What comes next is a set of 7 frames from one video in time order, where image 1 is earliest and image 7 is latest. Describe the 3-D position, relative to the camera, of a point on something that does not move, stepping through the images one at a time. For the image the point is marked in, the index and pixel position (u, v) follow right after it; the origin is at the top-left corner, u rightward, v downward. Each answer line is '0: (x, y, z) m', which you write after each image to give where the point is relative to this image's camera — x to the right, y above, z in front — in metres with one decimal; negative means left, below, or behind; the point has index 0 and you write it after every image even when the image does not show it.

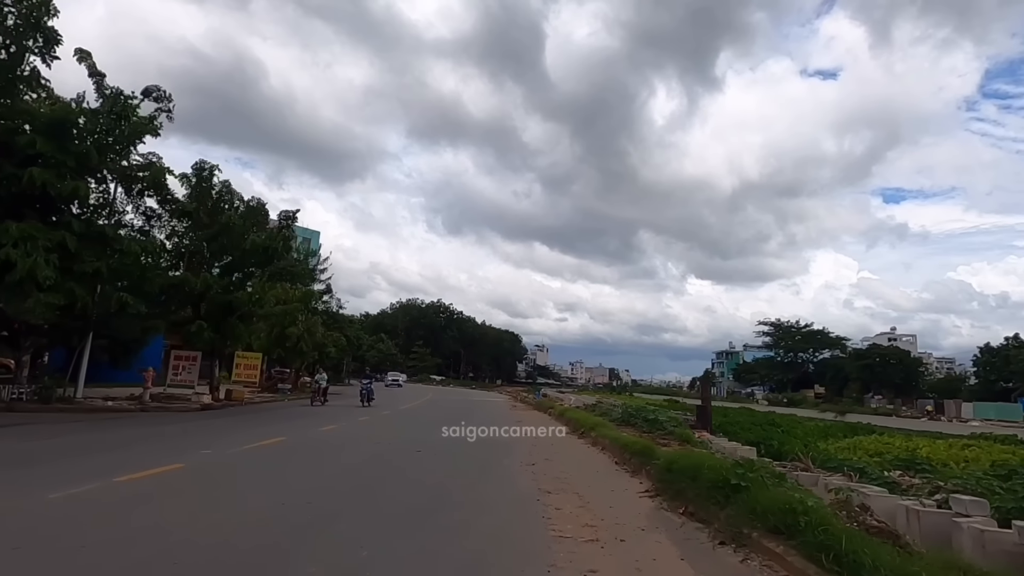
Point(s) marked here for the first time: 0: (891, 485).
0: (+9.2, -4.8, +13.4) m
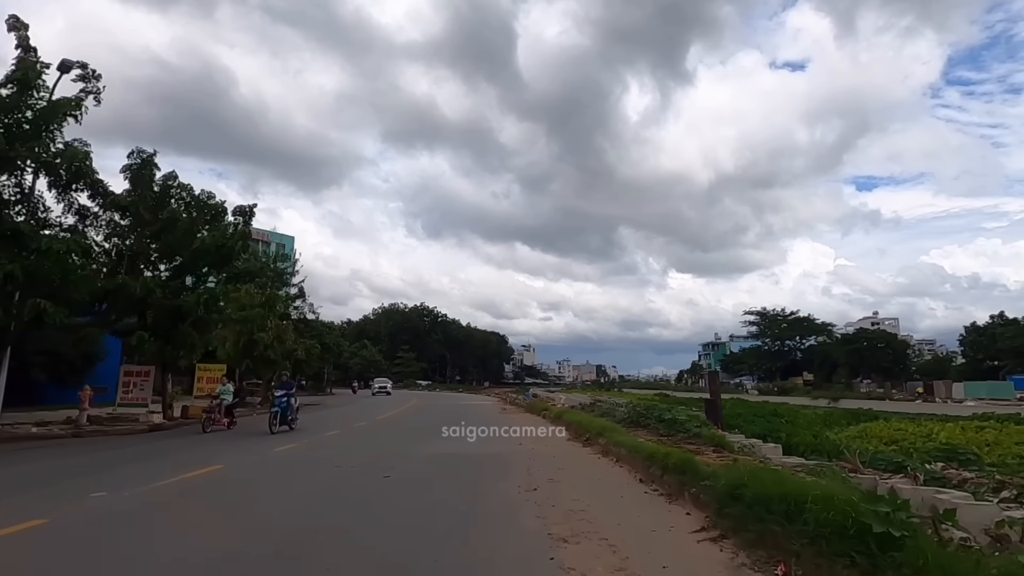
0: (+9.0, -4.0, +11.5) m
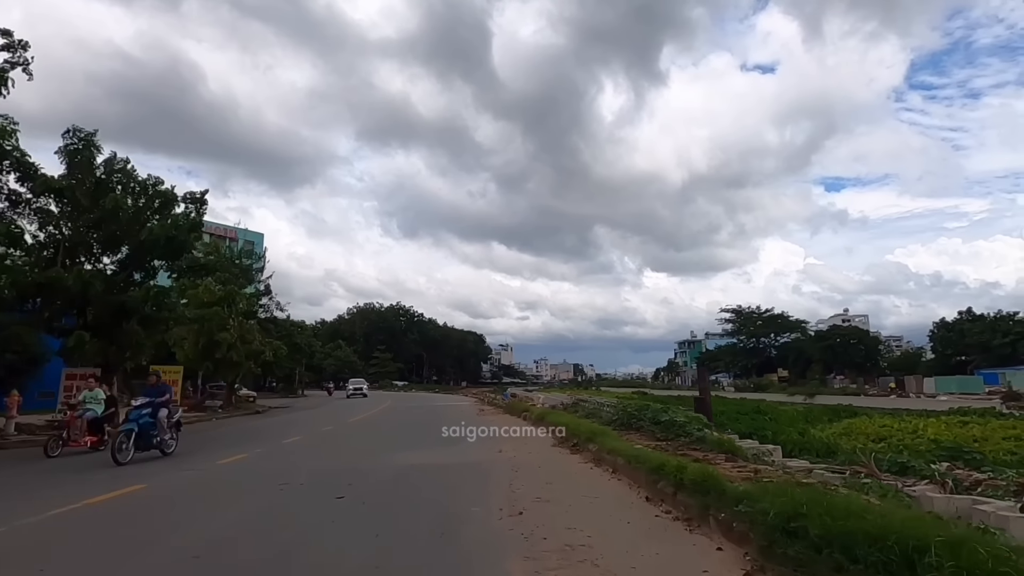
0: (+8.7, -3.8, +10.5) m
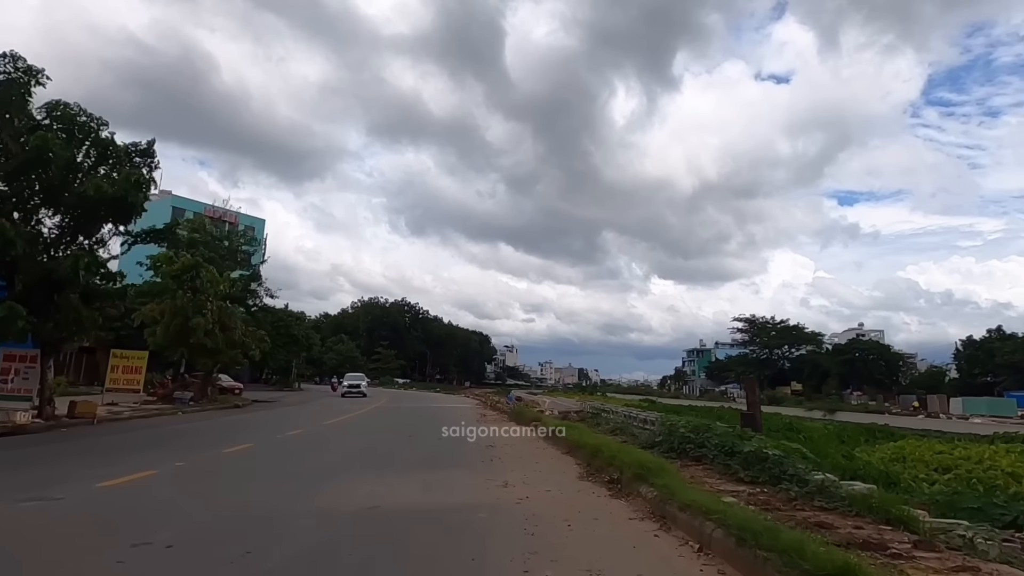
0: (+8.8, -3.6, +7.3) m
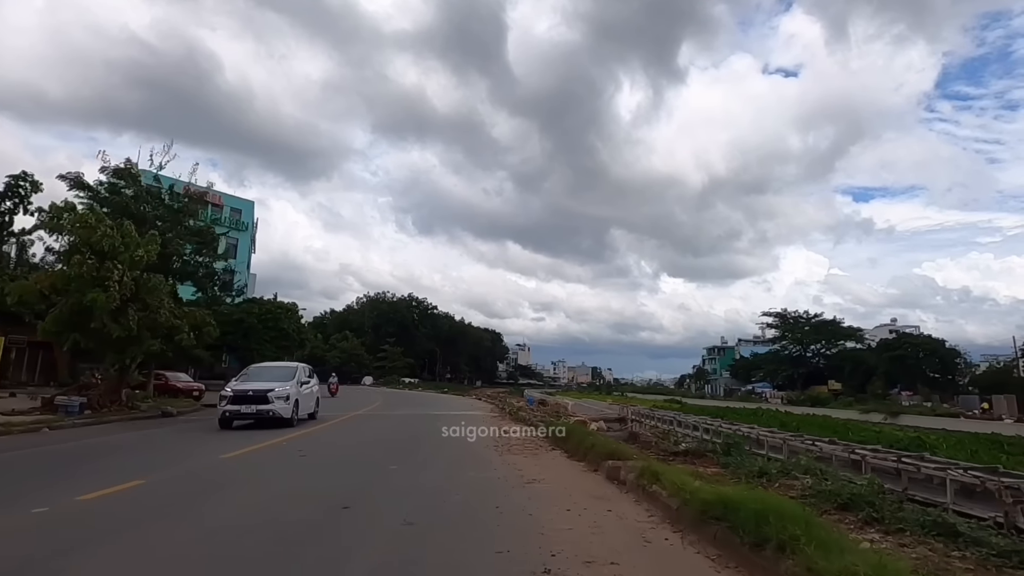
0: (+9.4, -2.3, -0.6) m
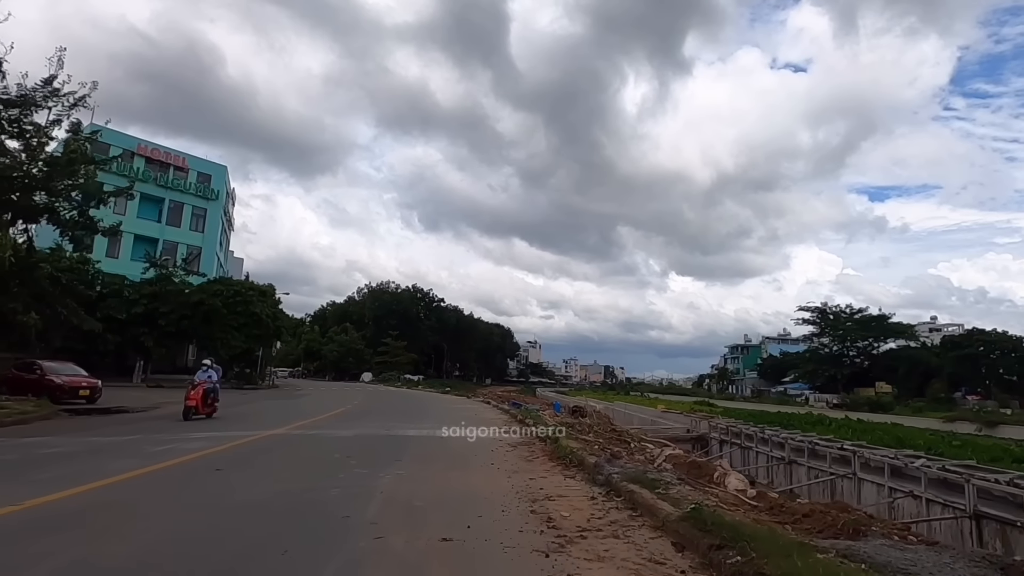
0: (+9.8, -0.8, -10.4) m
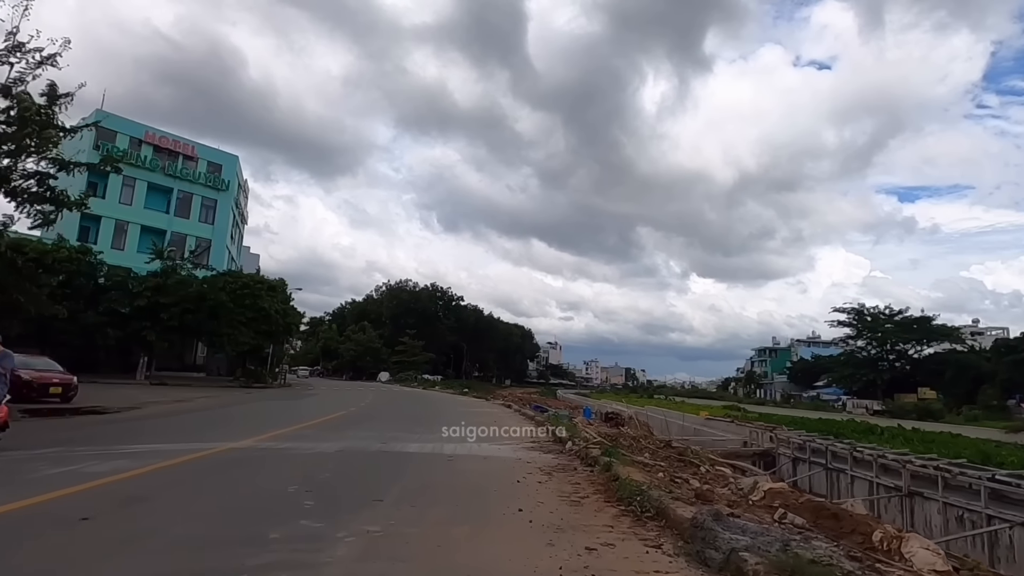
0: (+9.6, -0.3, -13.8) m
